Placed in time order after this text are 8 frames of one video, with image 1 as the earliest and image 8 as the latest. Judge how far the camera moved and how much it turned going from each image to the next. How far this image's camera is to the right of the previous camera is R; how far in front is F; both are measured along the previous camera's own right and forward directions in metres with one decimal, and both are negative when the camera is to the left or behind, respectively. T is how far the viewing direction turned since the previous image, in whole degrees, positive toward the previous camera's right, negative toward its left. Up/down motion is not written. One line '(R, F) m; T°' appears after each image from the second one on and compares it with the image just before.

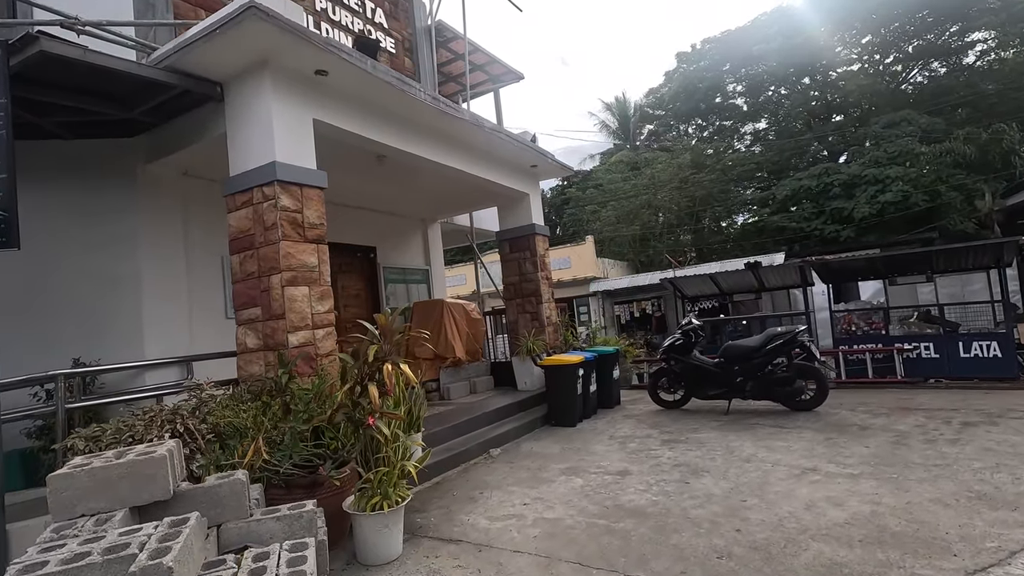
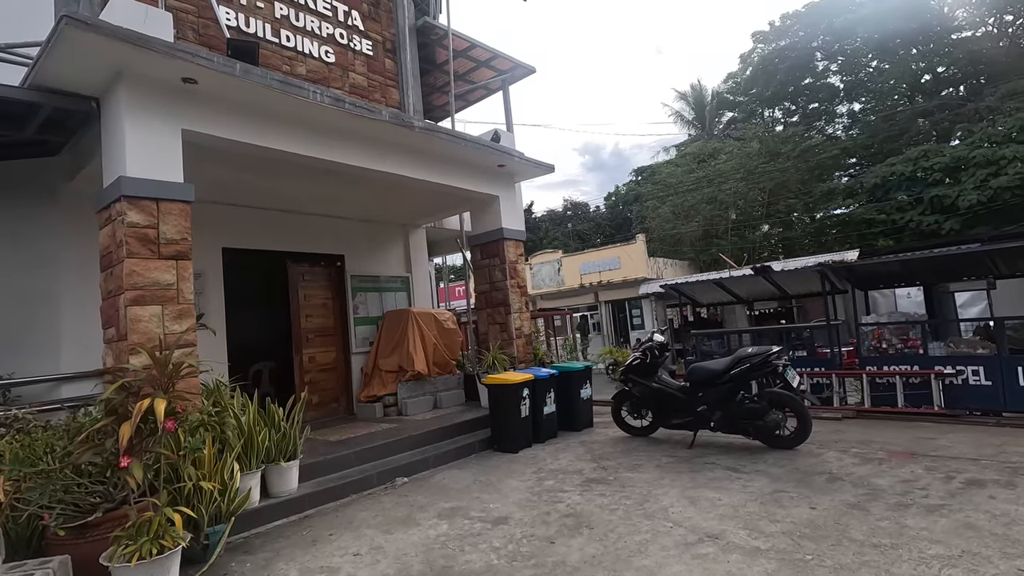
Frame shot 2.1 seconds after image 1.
(+1.7, +0.7) m; -10°
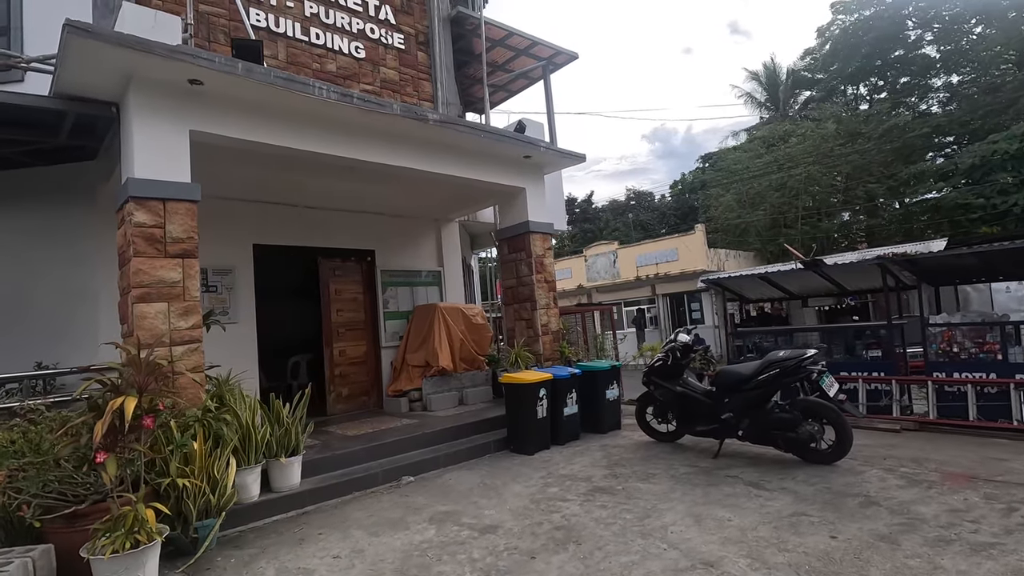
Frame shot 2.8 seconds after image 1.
(+0.5, +0.2) m; -7°
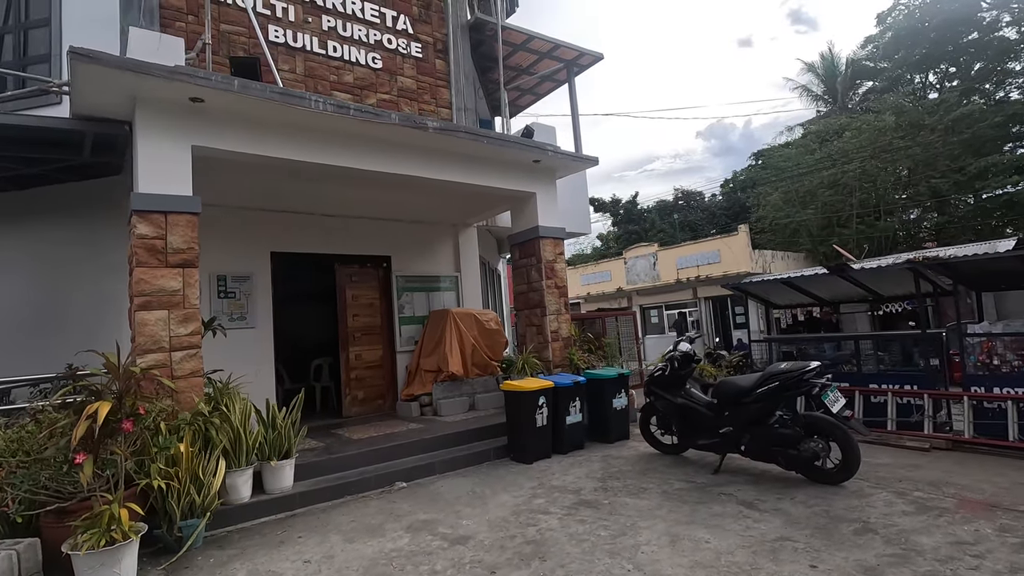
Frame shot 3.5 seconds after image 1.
(+0.6, +0.1) m; -6°
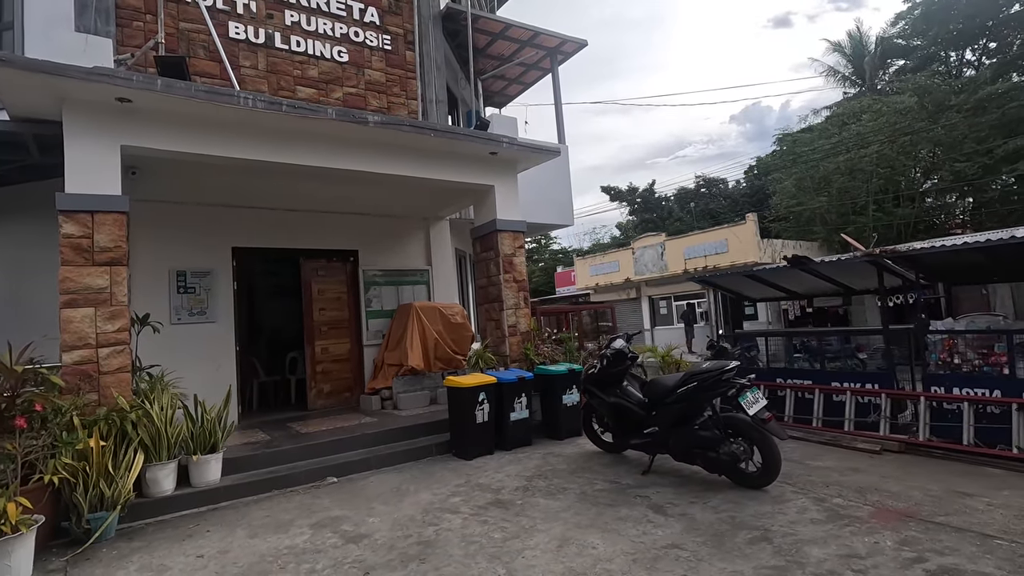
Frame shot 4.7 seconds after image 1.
(+0.9, +0.1) m; -3°
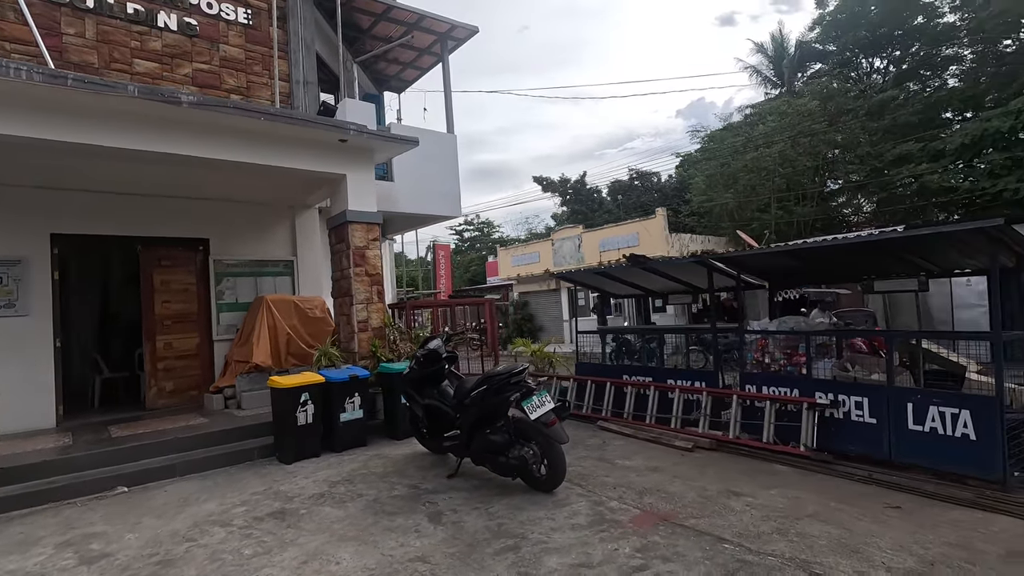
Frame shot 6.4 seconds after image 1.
(+1.3, +0.1) m; +5°
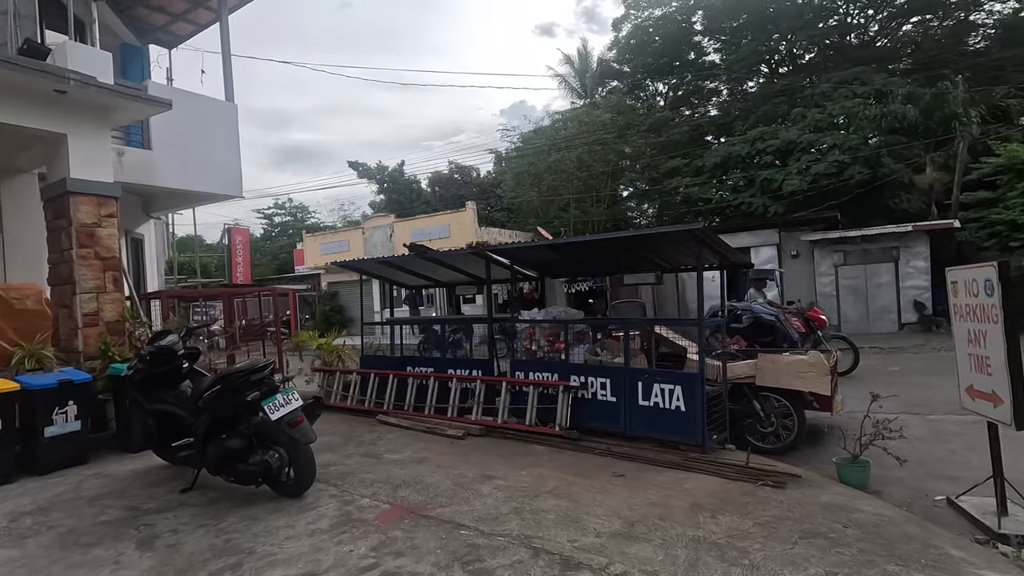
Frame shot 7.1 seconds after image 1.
(+0.5, 0.0) m; +19°
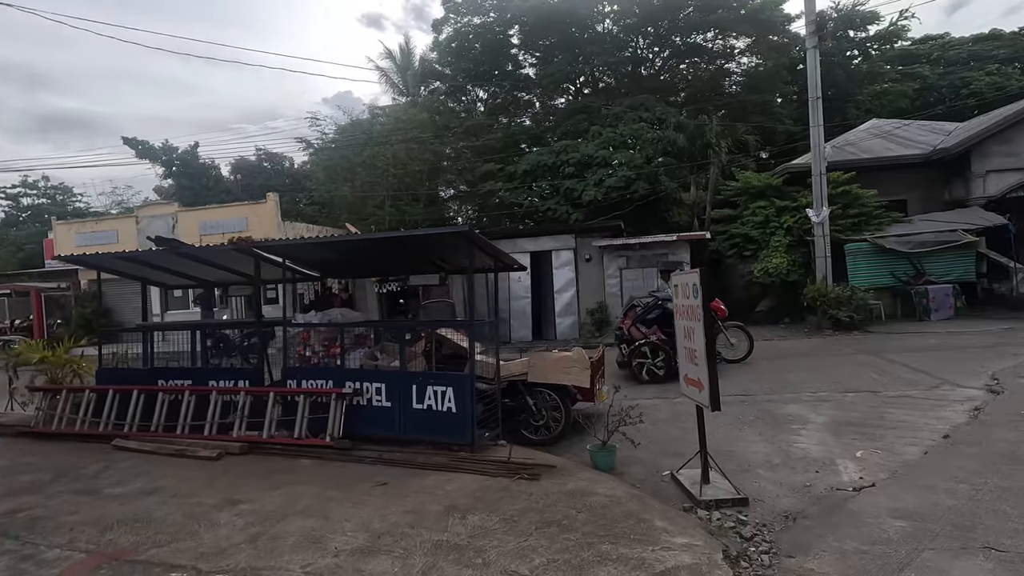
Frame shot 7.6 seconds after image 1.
(+0.5, 0.0) m; +18°
